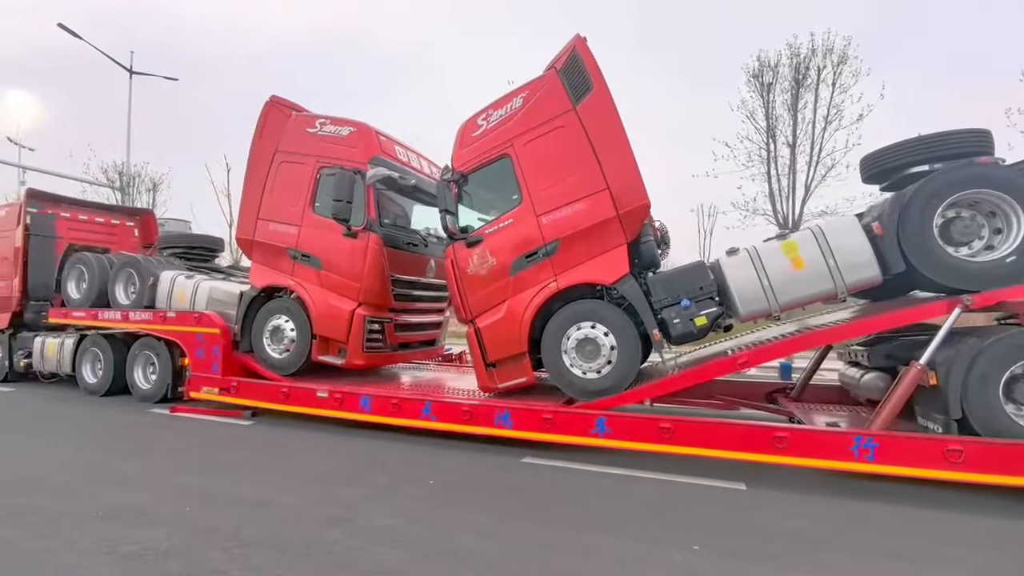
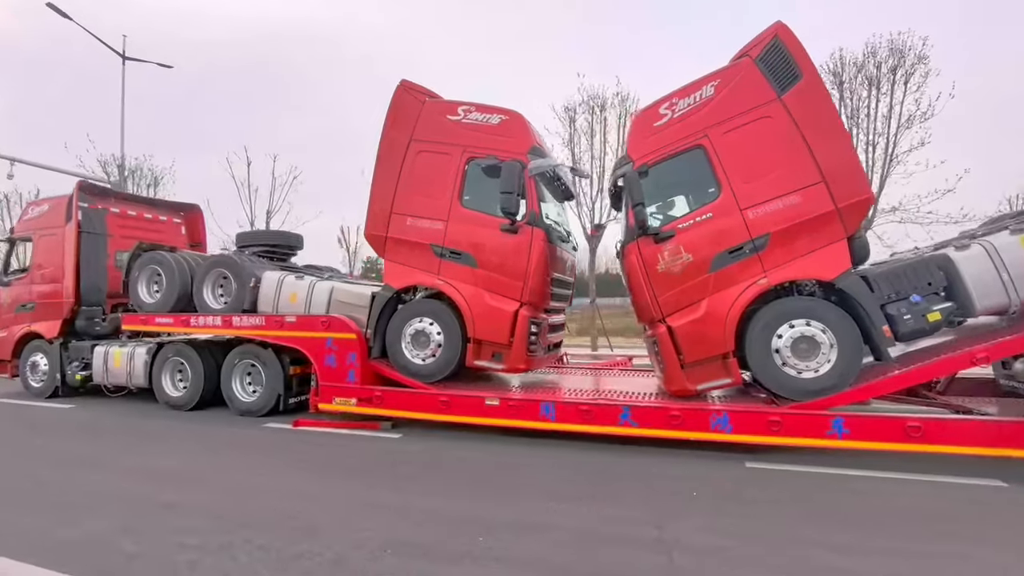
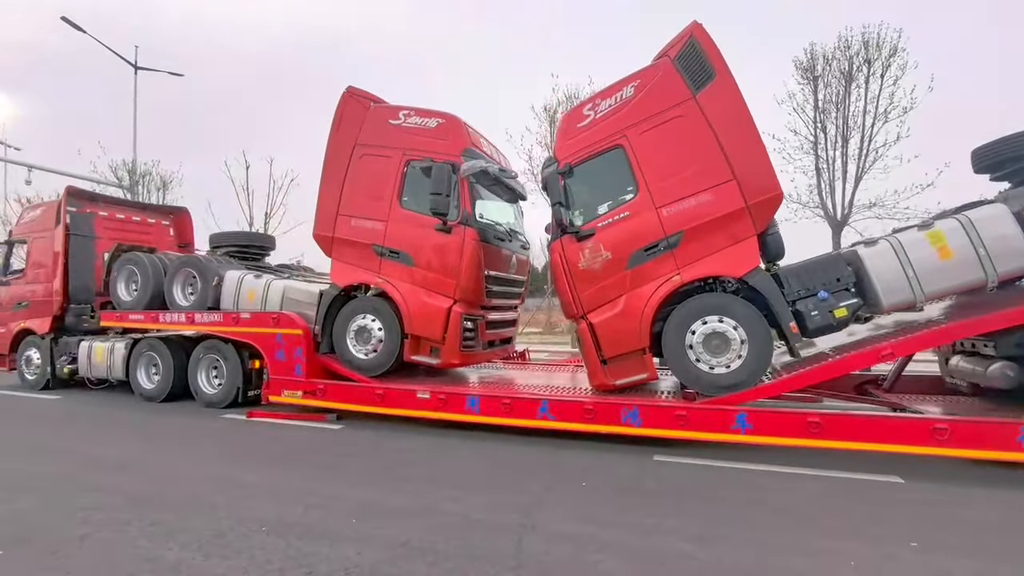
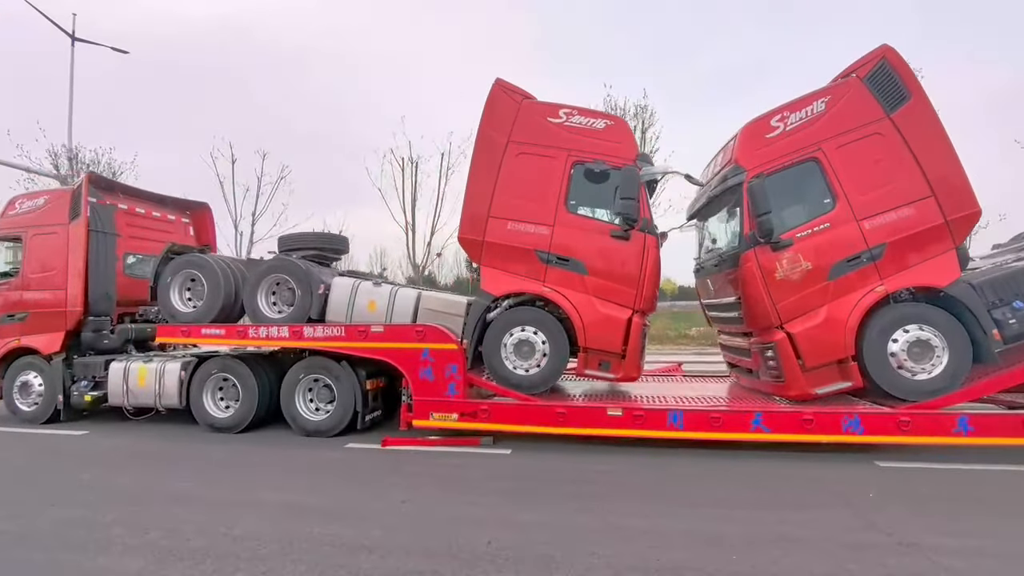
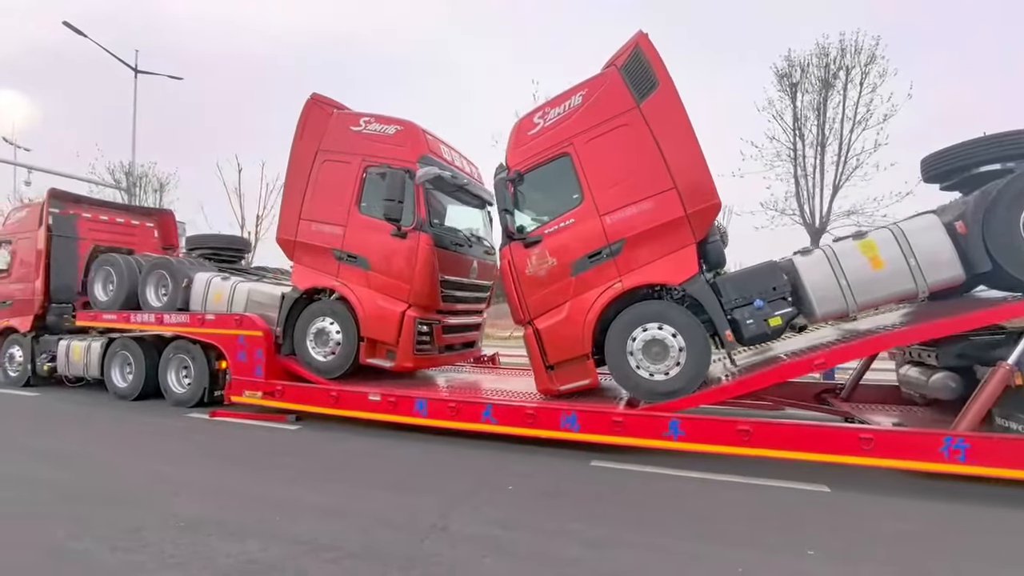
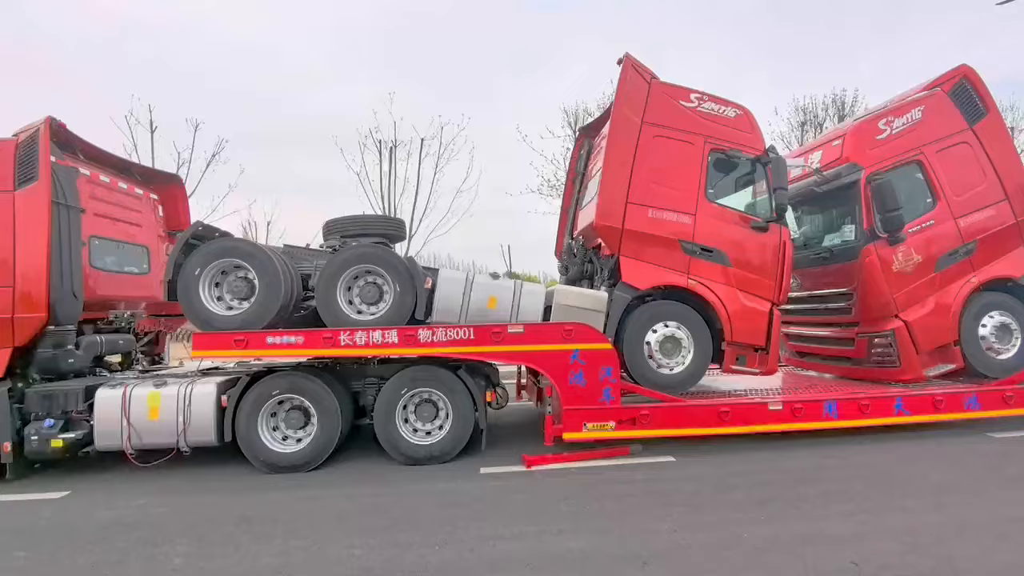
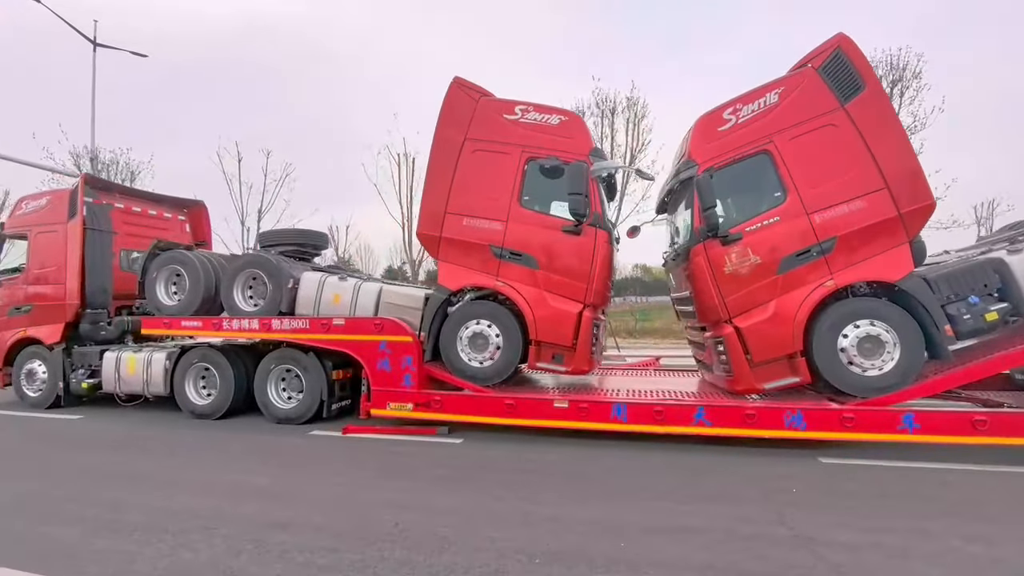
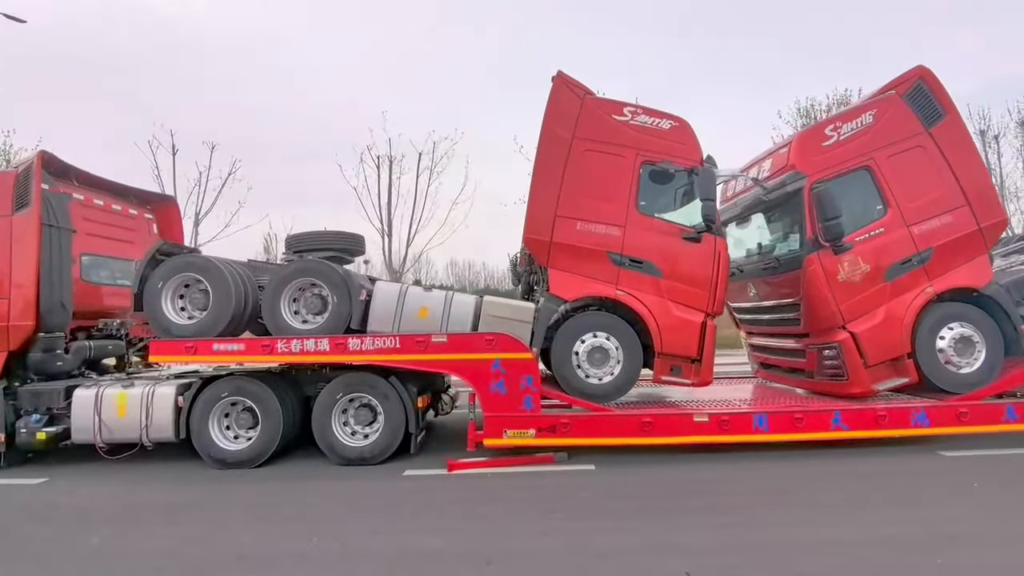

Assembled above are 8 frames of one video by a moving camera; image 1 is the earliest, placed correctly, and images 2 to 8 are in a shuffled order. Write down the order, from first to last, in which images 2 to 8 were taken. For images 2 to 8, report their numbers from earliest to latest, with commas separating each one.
5, 3, 2, 7, 4, 8, 6
